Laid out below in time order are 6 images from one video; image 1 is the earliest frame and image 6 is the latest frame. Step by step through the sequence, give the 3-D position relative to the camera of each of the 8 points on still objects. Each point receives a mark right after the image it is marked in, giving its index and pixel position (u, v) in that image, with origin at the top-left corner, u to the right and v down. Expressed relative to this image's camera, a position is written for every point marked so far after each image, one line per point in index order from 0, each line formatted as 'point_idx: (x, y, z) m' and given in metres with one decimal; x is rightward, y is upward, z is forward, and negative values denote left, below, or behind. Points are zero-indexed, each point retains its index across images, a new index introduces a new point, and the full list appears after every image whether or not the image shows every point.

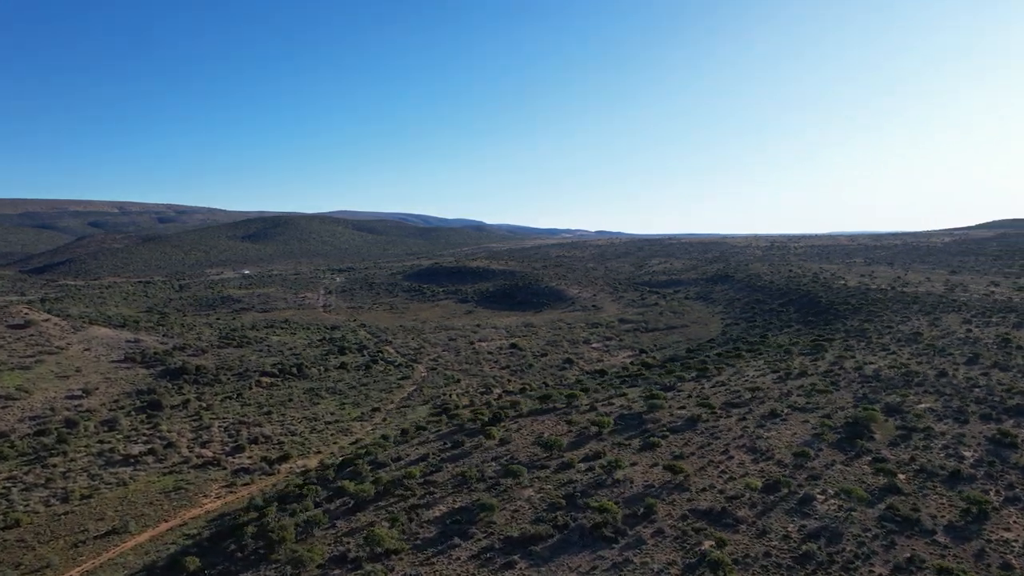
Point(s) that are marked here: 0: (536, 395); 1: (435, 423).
0: (+0.8, -3.0, +20.0) m
1: (-2.0, -3.1, +18.2) m
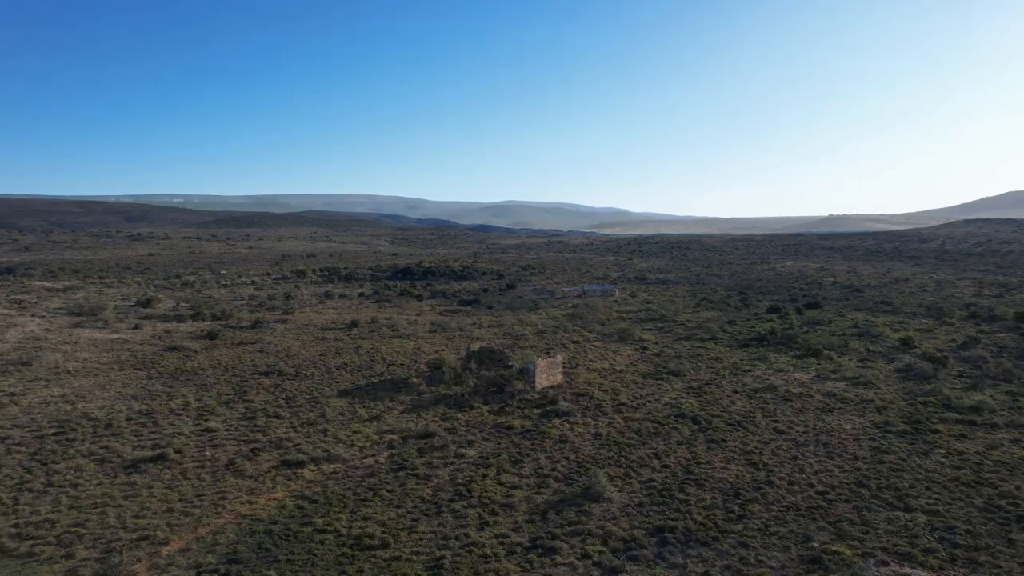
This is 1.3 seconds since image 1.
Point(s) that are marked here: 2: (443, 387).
0: (+1.5, -2.8, +19.5) m
1: (-1.2, -3.0, +17.6) m
2: (-1.9, -2.8, +19.3) m
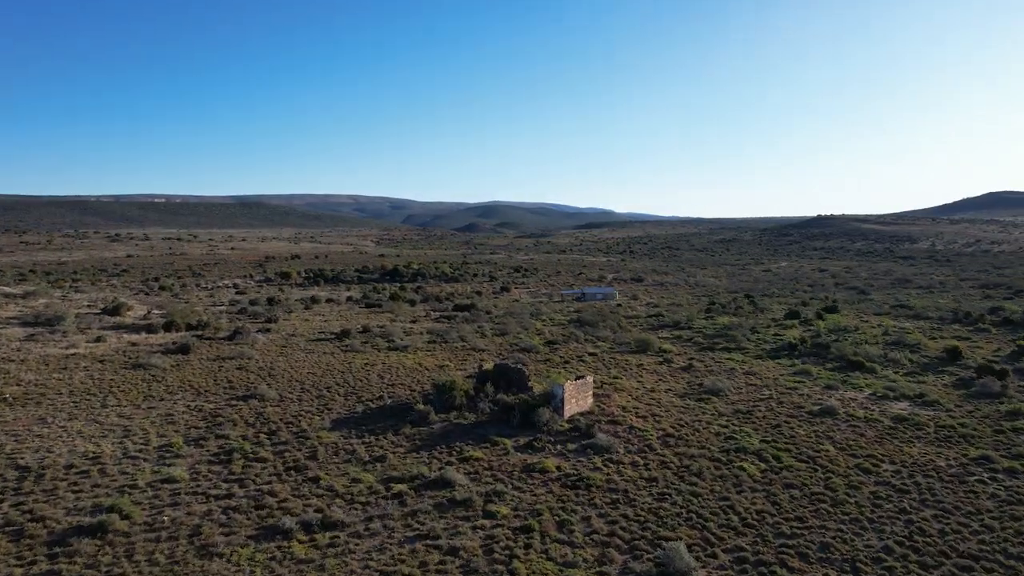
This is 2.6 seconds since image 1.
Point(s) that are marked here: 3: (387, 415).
0: (+2.0, -3.1, +16.7) m
1: (-0.6, -3.2, +14.7) m
2: (-1.3, -3.0, +16.4) m
3: (-3.0, -3.0, +16.4) m
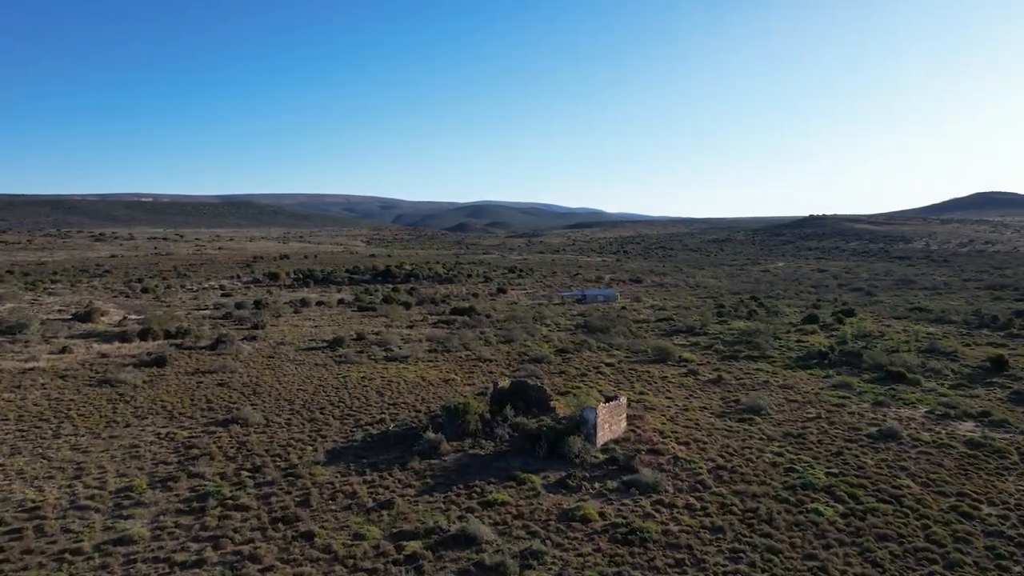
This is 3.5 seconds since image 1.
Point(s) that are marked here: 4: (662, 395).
0: (+2.5, -3.2, +14.4) m
1: (-0.1, -3.4, +12.5) m
2: (-0.9, -3.2, +14.1) m
3: (-2.5, -3.2, +14.1) m
4: (+4.3, -3.1, +19.6) m
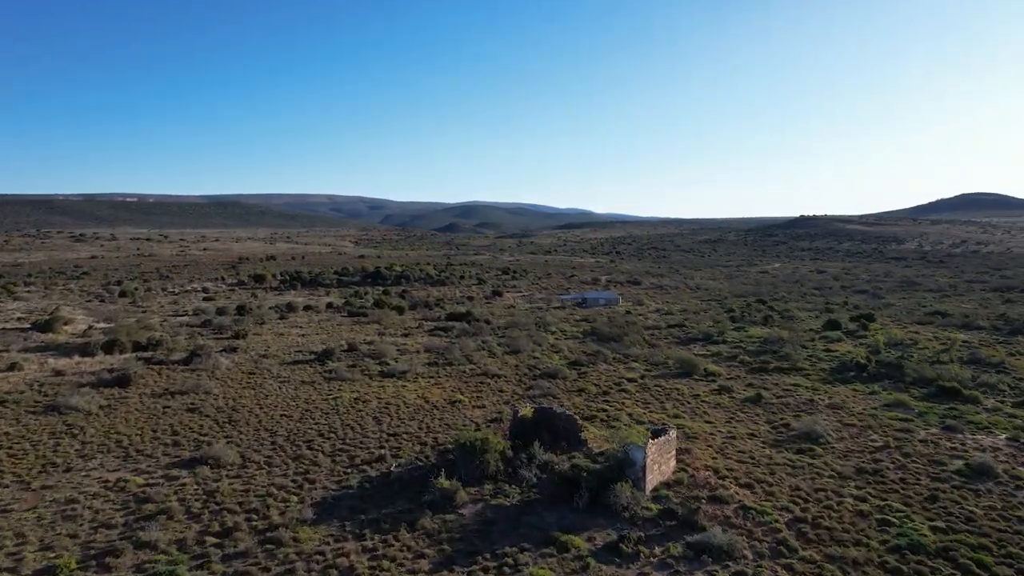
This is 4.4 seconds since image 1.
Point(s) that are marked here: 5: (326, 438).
0: (+3.0, -3.4, +11.9) m
1: (+0.4, -3.6, +9.9) m
2: (-0.3, -3.4, +11.6) m
3: (-2.0, -3.4, +11.5) m
4: (+4.7, -3.3, +17.2) m
5: (-3.9, -3.1, +14.4) m
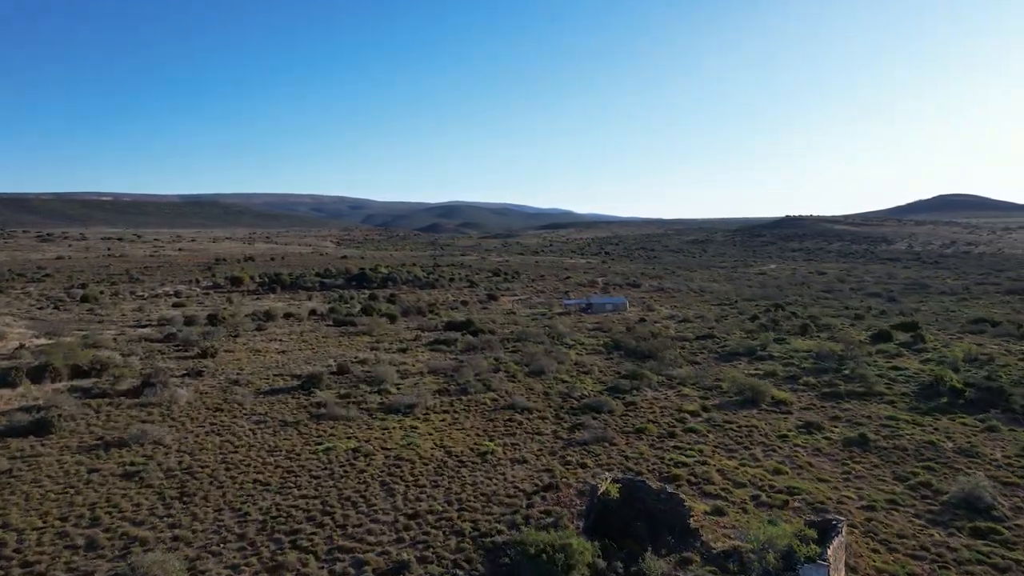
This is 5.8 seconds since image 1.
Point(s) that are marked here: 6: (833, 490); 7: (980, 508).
0: (+4.1, -3.7, +7.7) m
1: (+1.6, -3.9, +5.6) m
2: (+0.8, -3.7, +7.2) m
3: (-0.8, -3.7, +7.2) m
4: (+5.7, -3.6, +13.0) m
5: (-2.8, -3.4, +10.0) m
6: (+5.8, -3.6, +12.6) m
7: (+7.9, -3.7, +11.7) m
